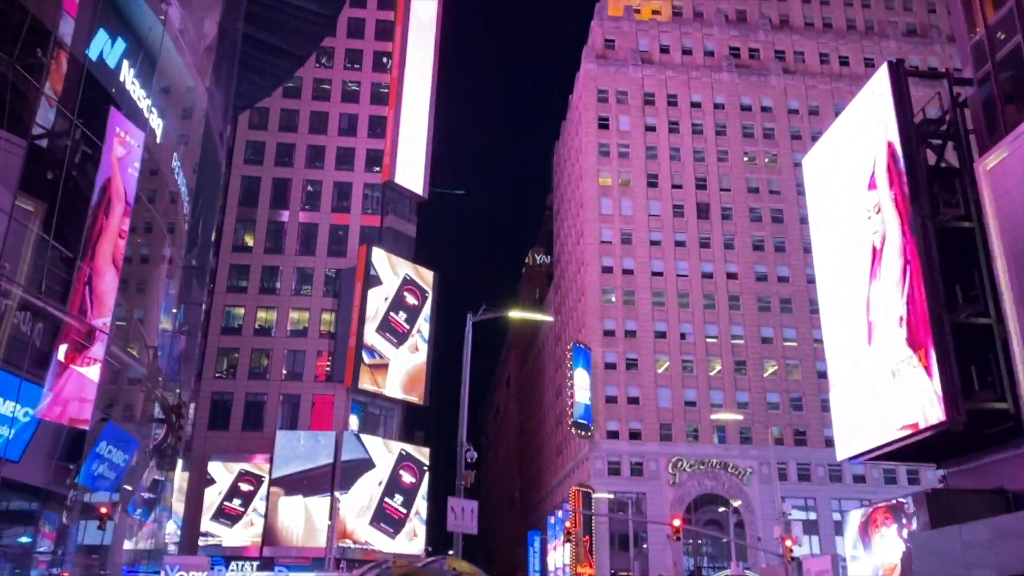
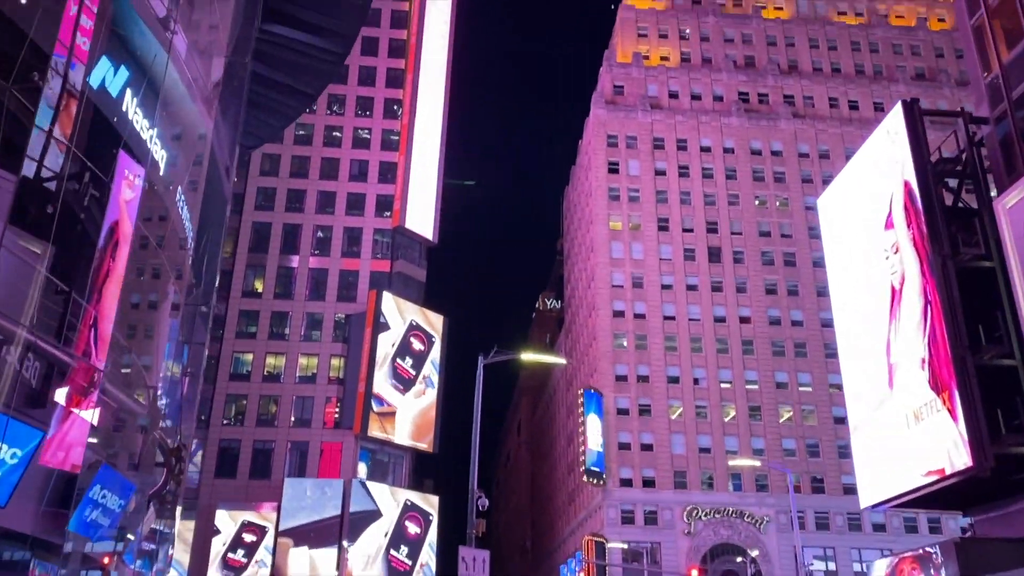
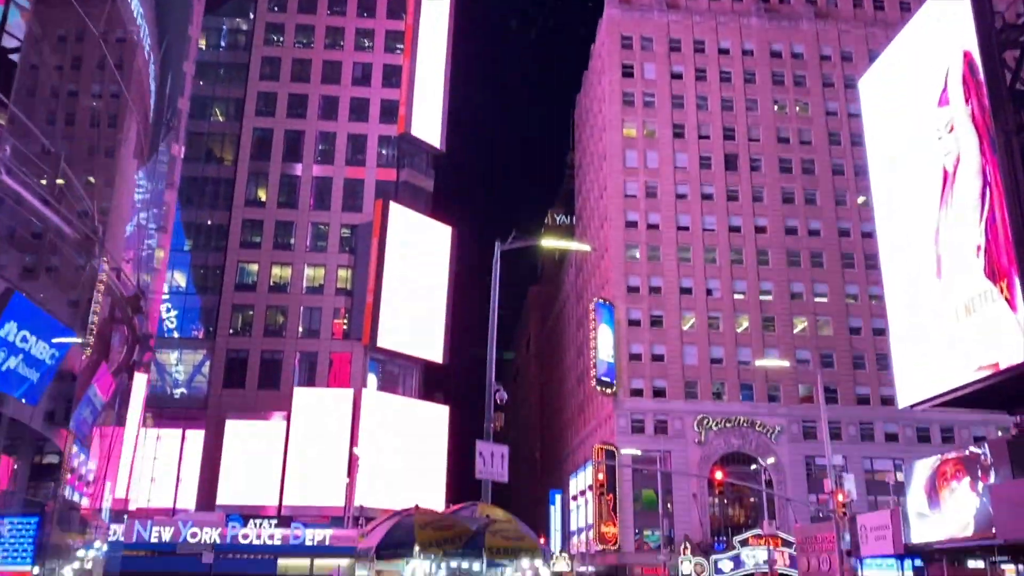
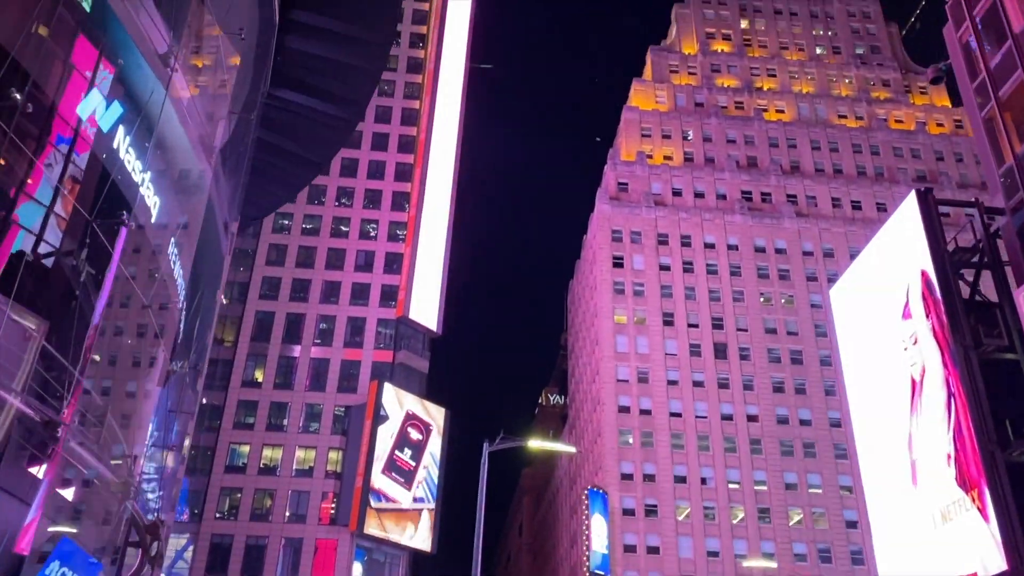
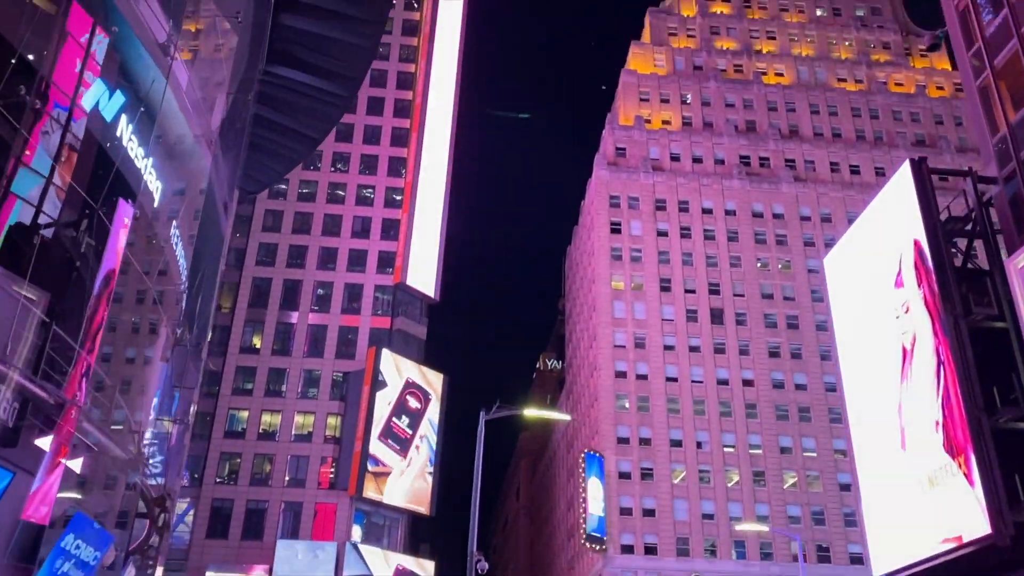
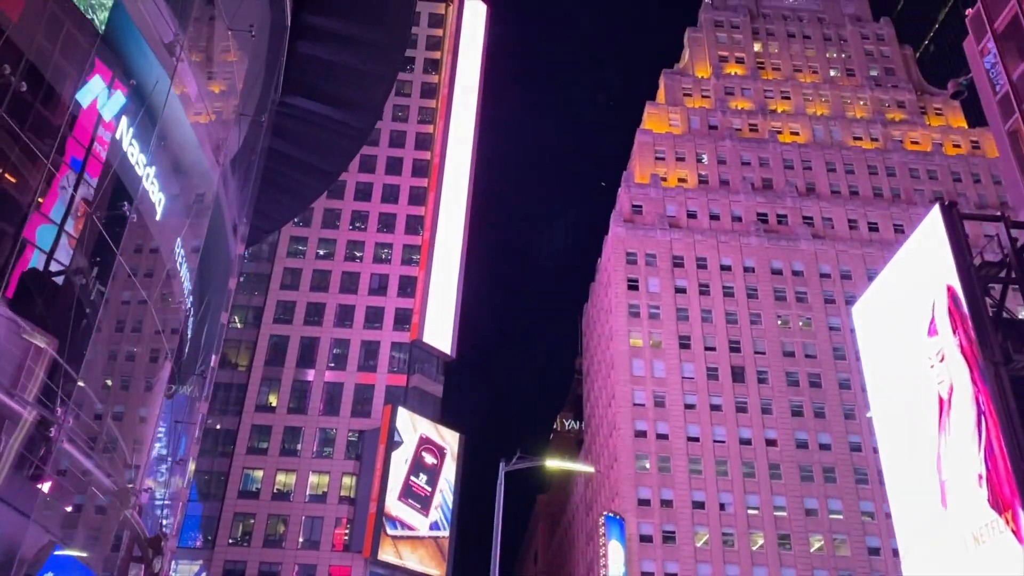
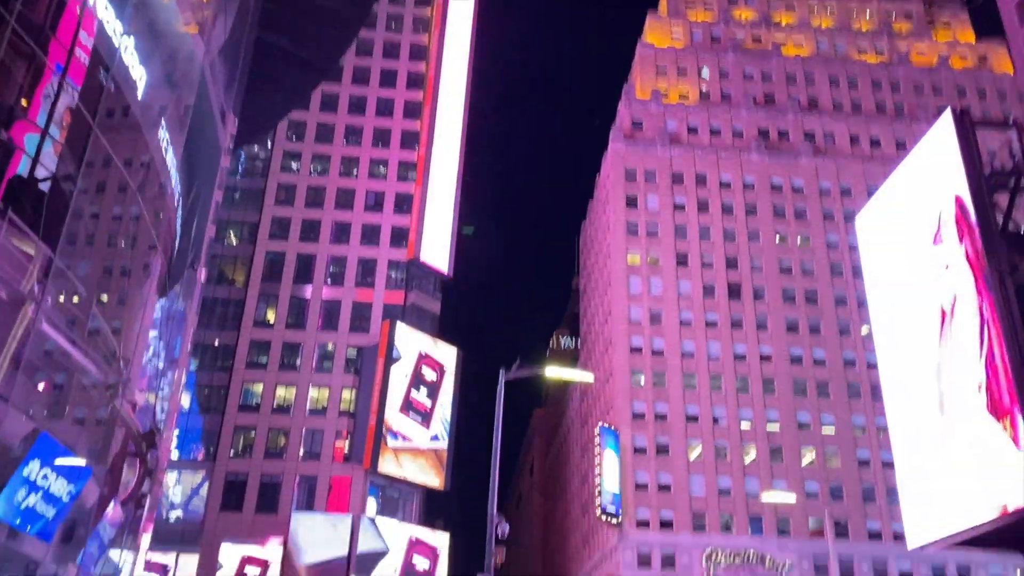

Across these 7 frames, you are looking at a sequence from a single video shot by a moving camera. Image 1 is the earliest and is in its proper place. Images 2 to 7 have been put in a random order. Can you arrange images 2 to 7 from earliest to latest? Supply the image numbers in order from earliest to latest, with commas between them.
2, 5, 4, 6, 7, 3
